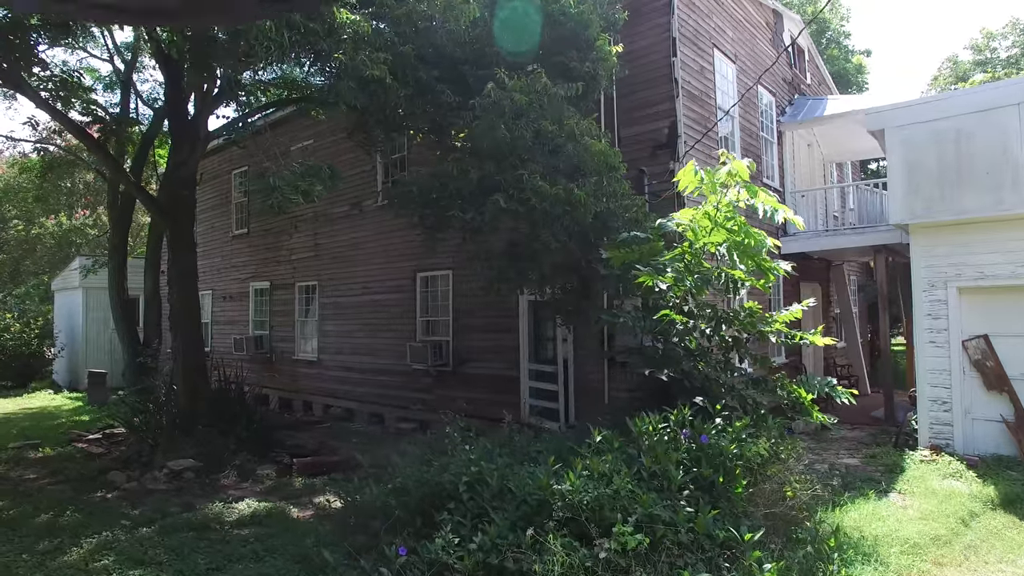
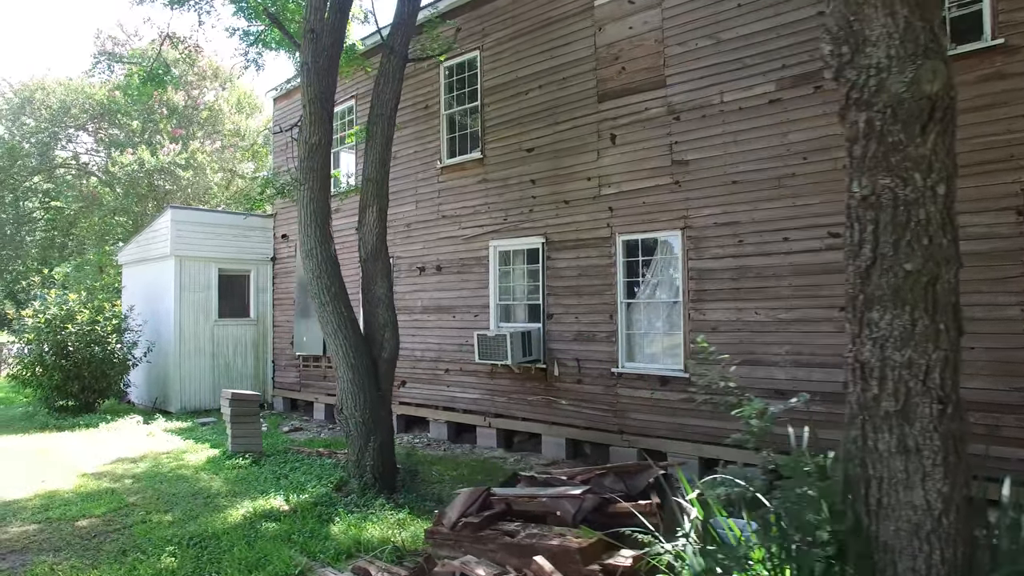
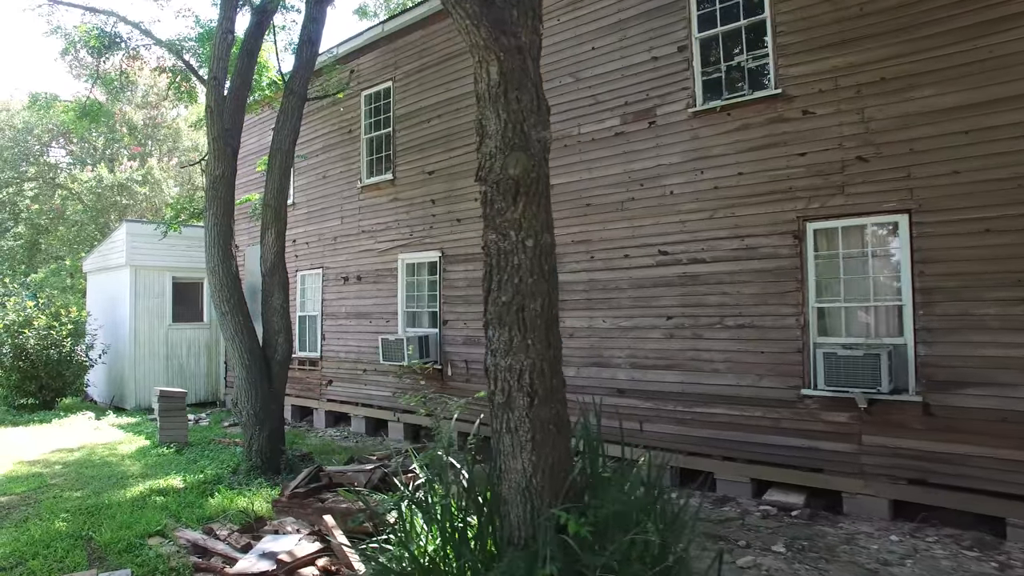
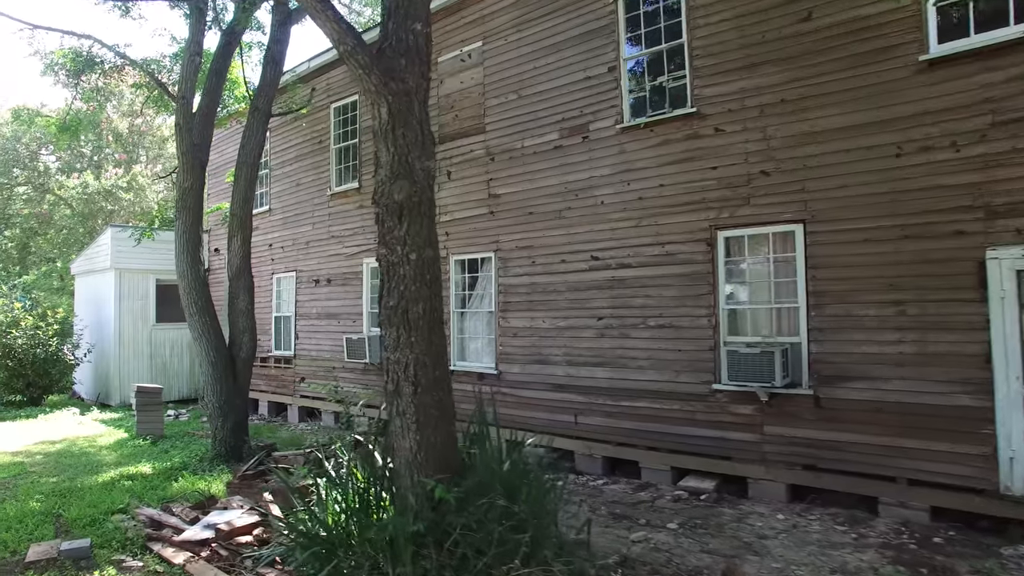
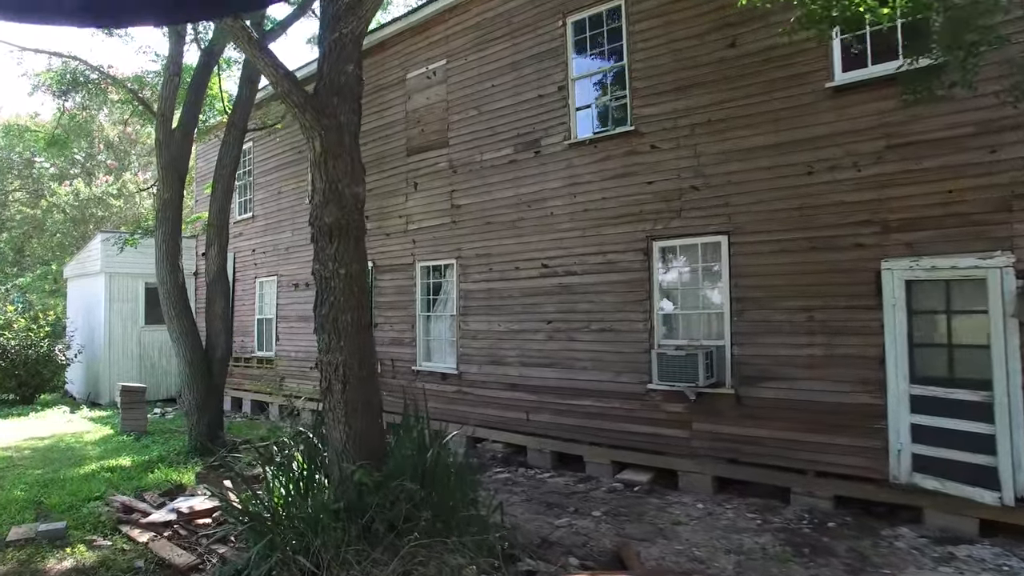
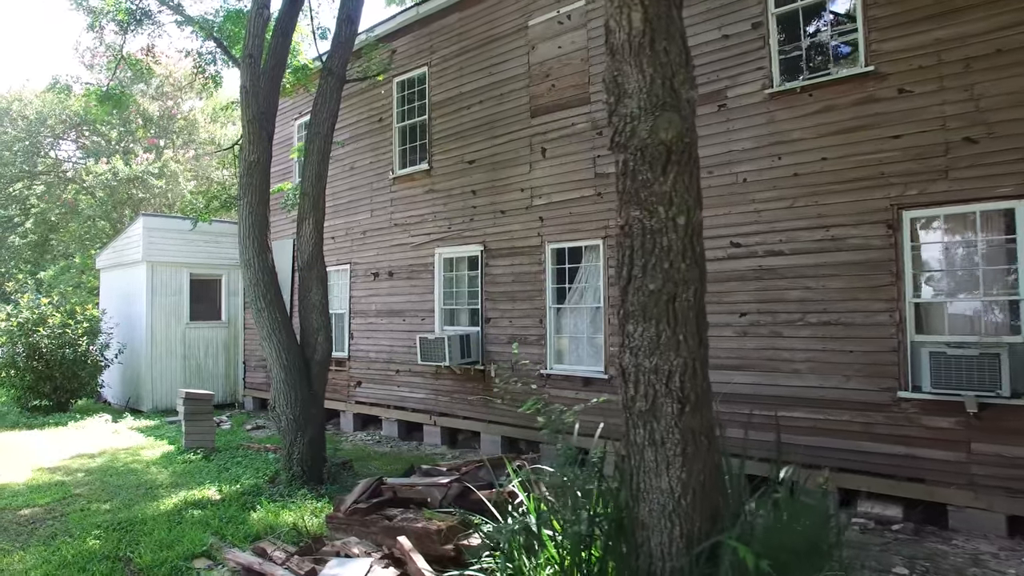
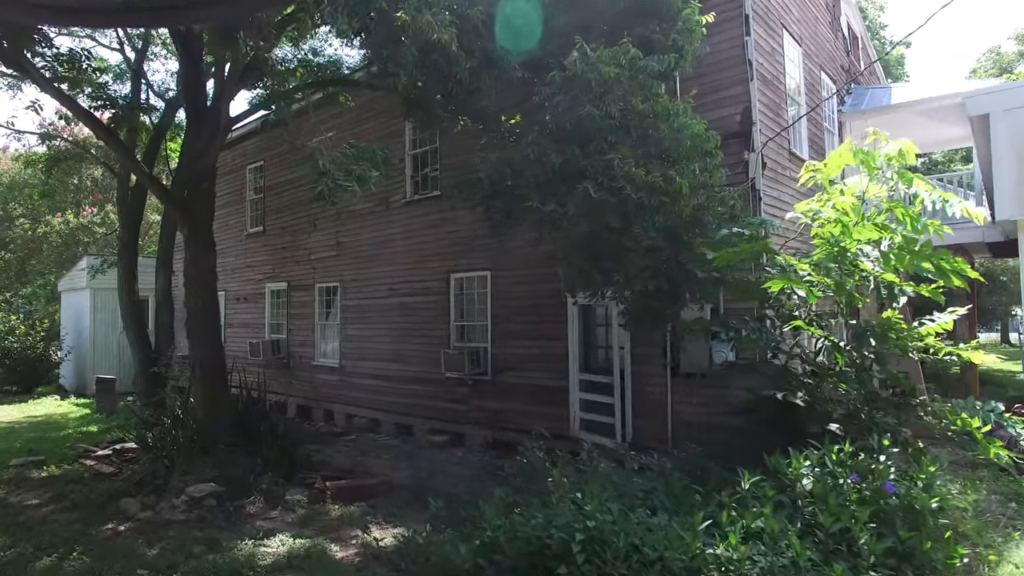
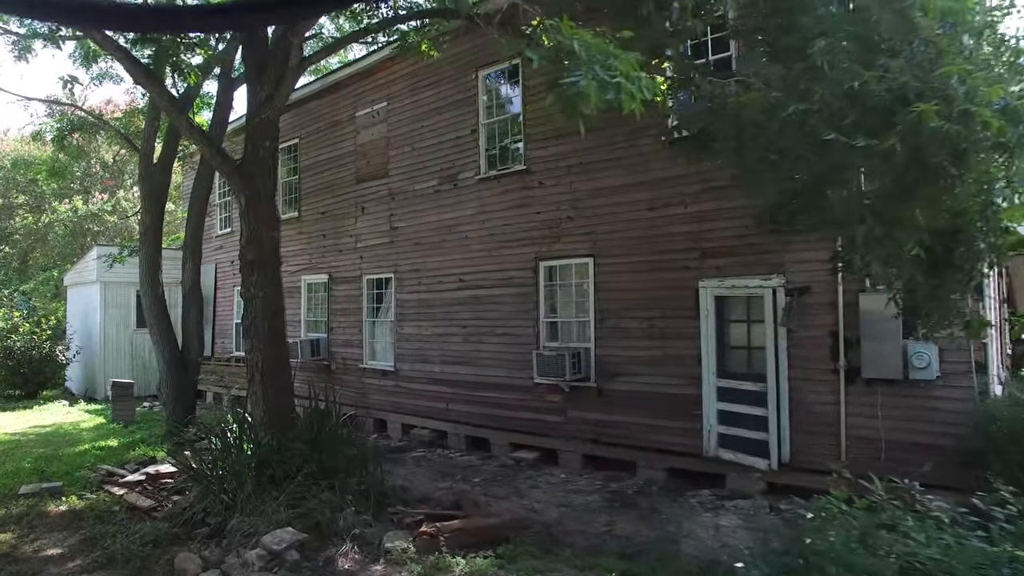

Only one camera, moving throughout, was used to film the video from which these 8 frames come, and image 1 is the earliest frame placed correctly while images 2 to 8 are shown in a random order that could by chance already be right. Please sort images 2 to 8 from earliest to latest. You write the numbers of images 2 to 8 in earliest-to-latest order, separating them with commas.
7, 8, 5, 4, 3, 6, 2
